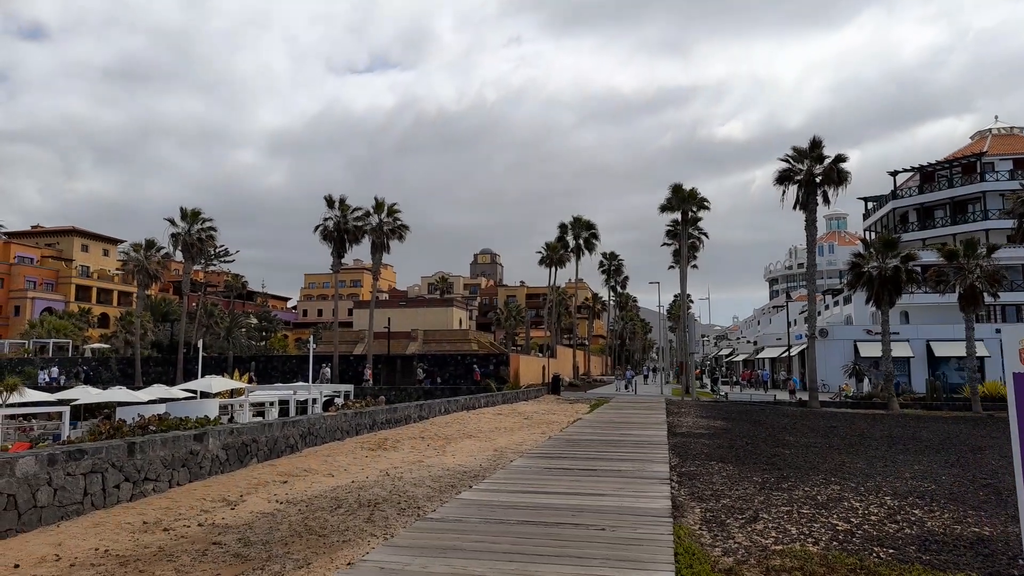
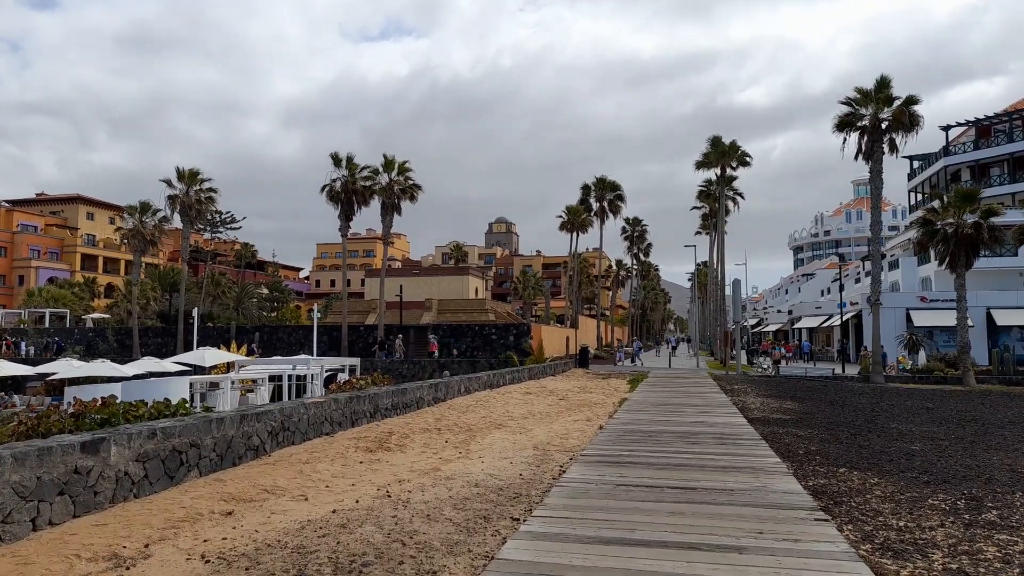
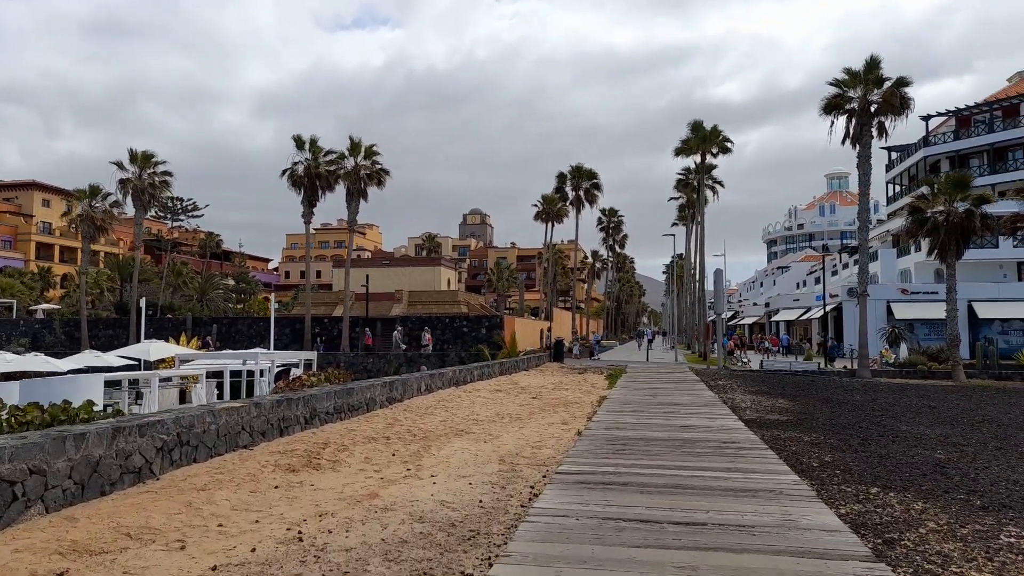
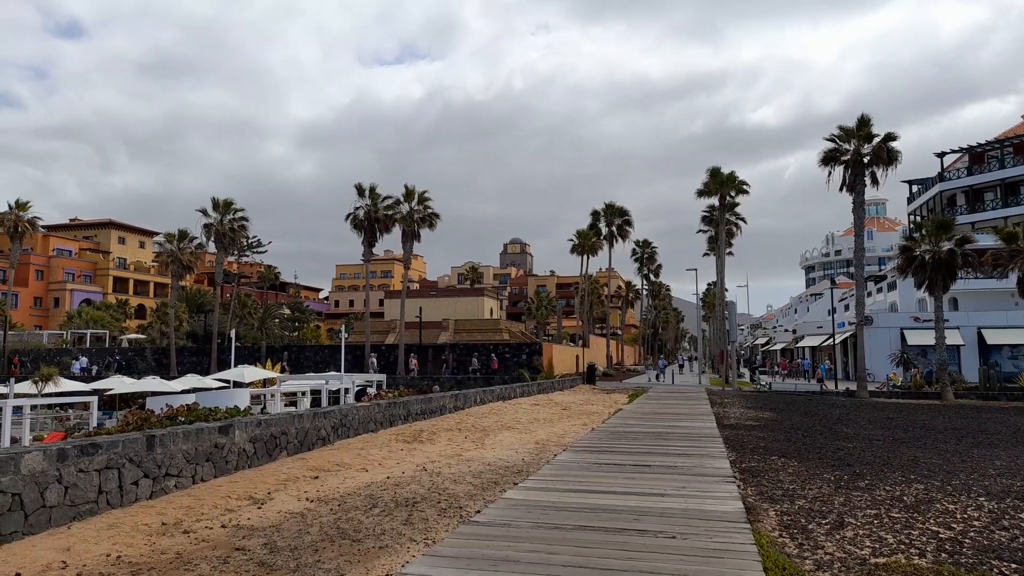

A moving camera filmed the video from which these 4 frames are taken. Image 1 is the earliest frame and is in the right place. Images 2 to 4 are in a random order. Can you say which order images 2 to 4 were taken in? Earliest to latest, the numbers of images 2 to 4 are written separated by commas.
4, 2, 3
